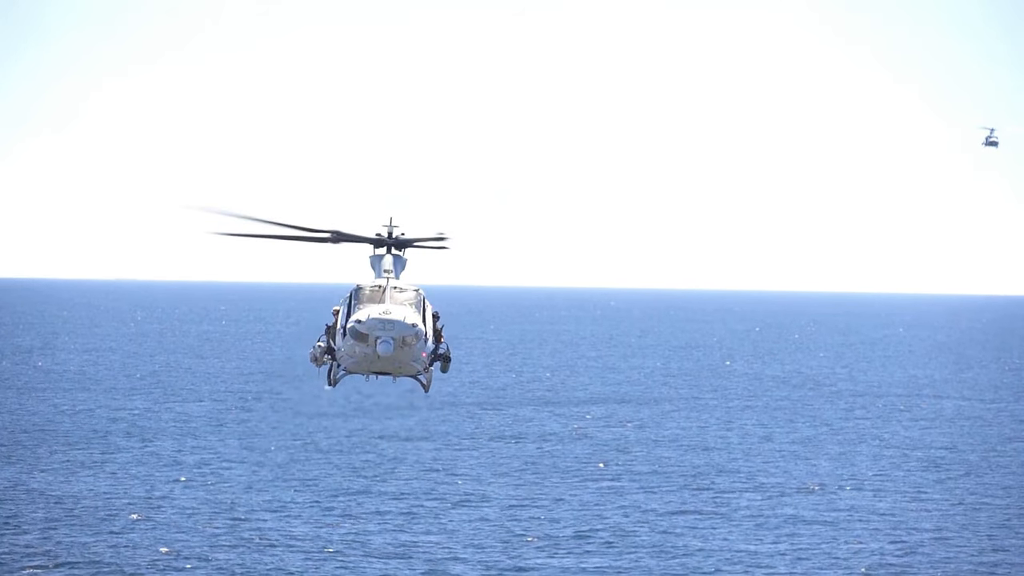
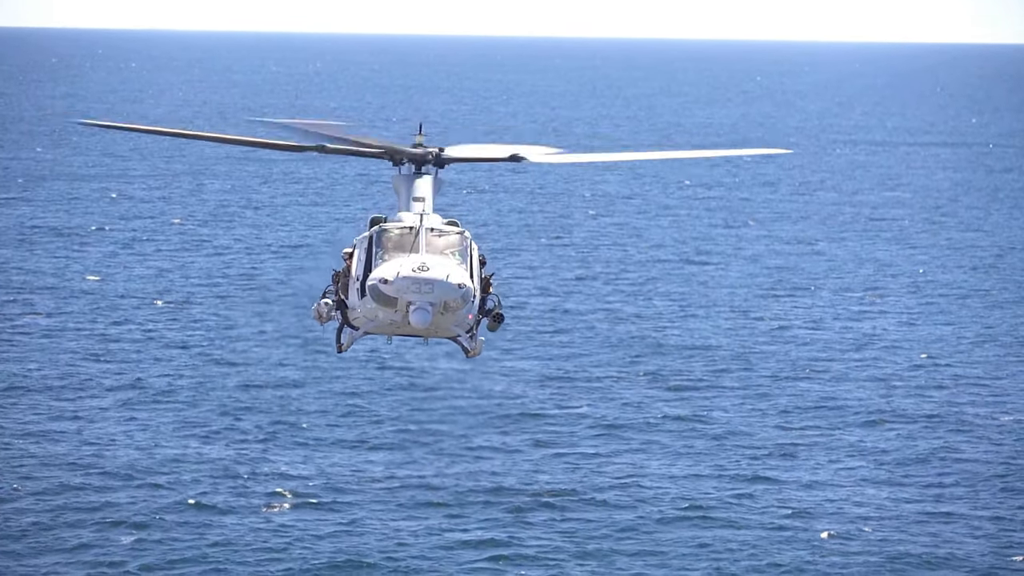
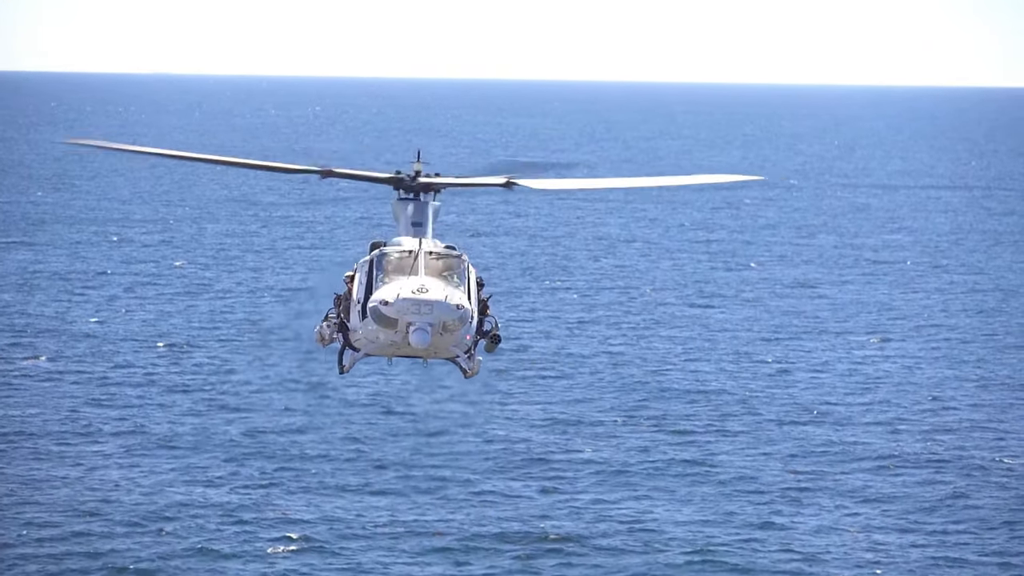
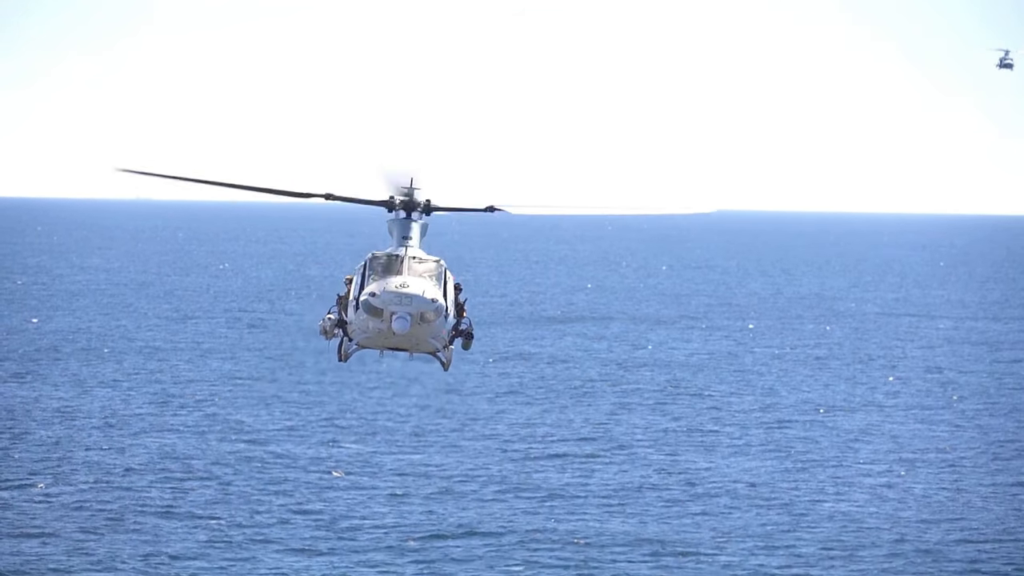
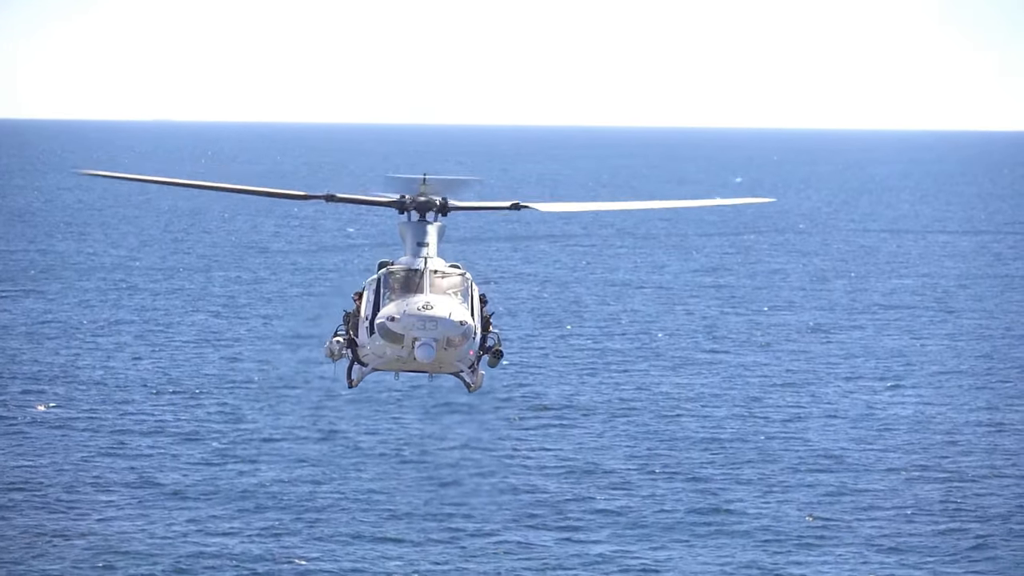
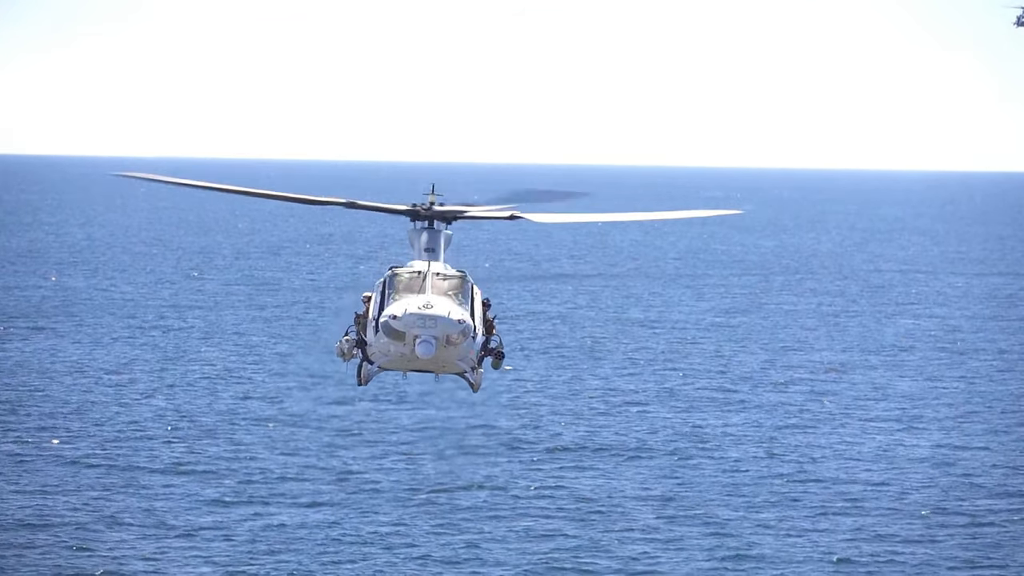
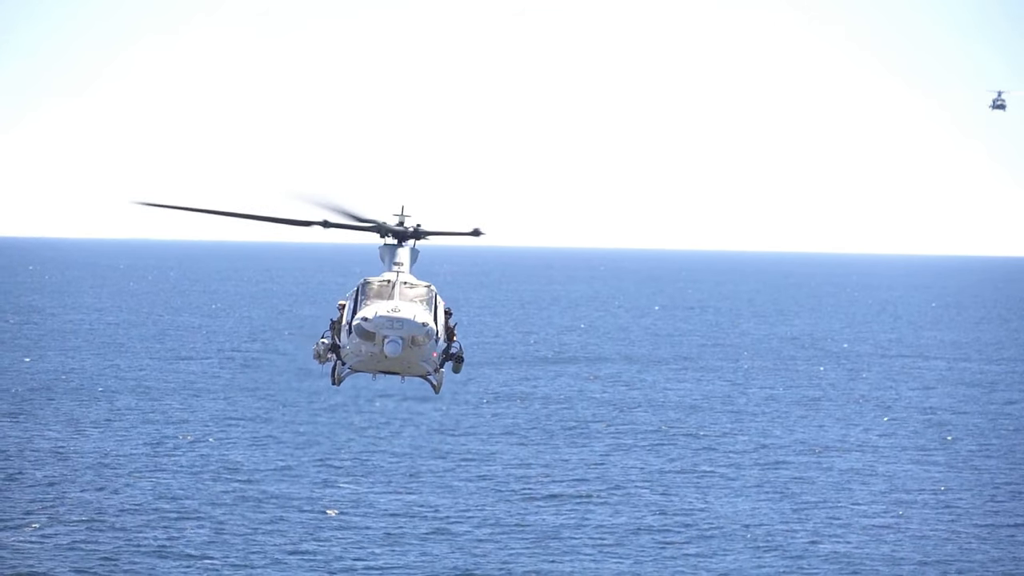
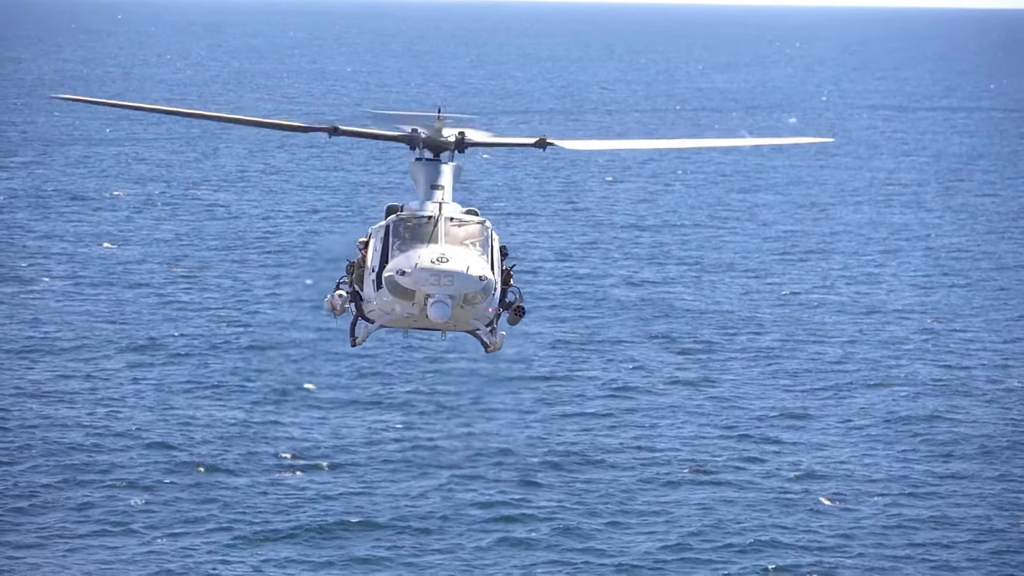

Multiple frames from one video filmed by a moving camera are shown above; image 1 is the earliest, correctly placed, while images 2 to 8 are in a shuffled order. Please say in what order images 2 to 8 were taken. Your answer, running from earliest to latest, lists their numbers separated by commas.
7, 4, 6, 5, 3, 2, 8
